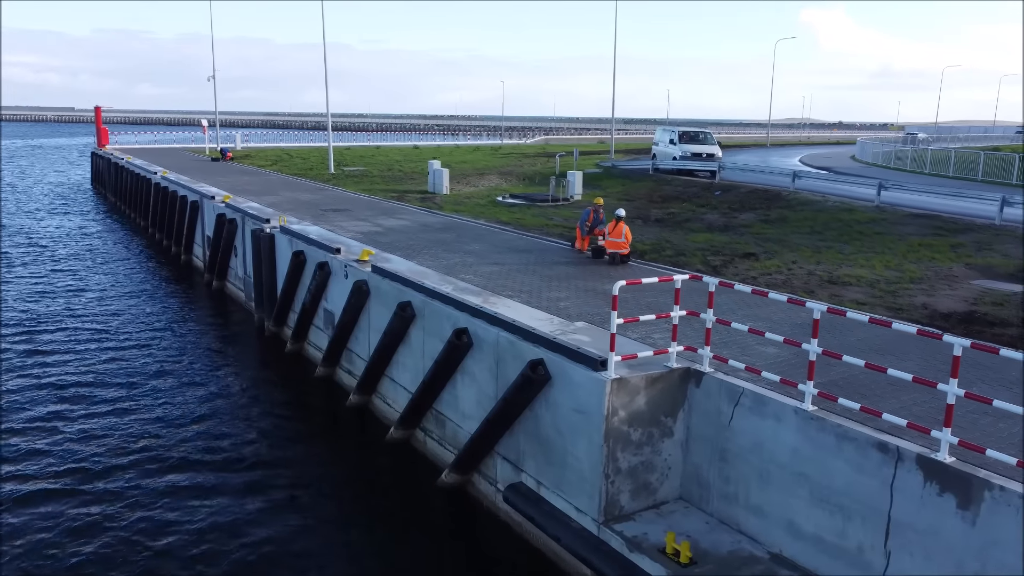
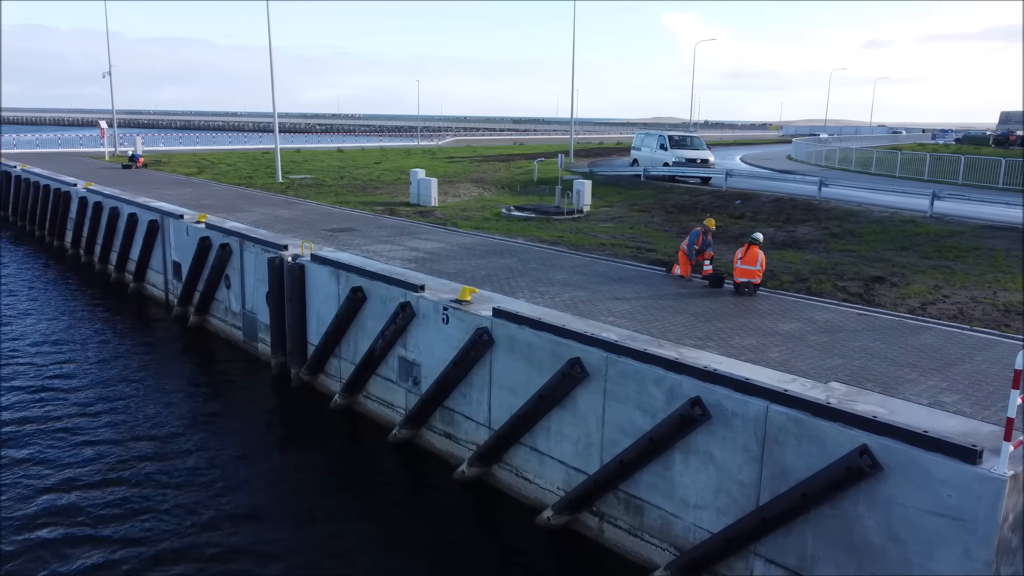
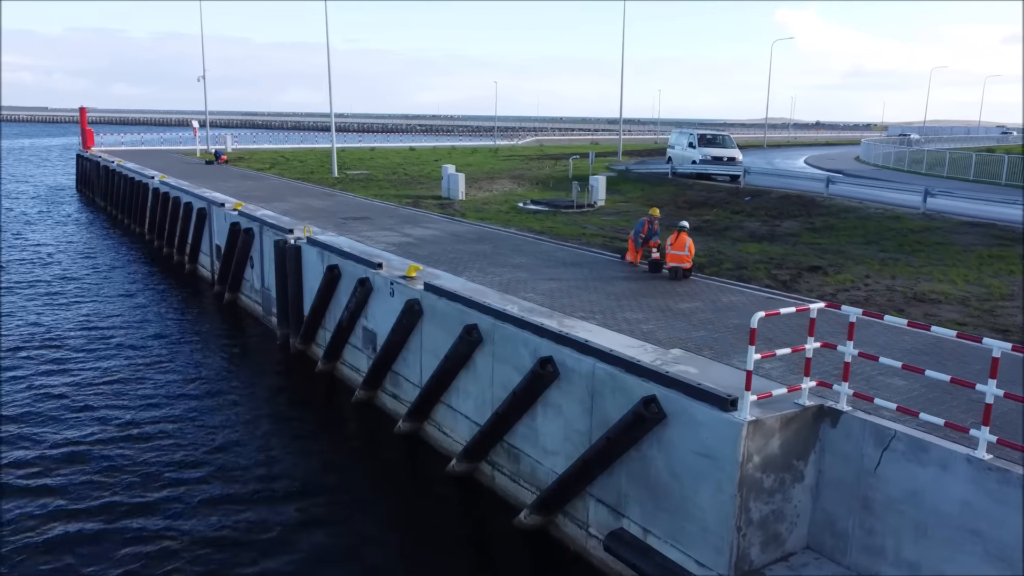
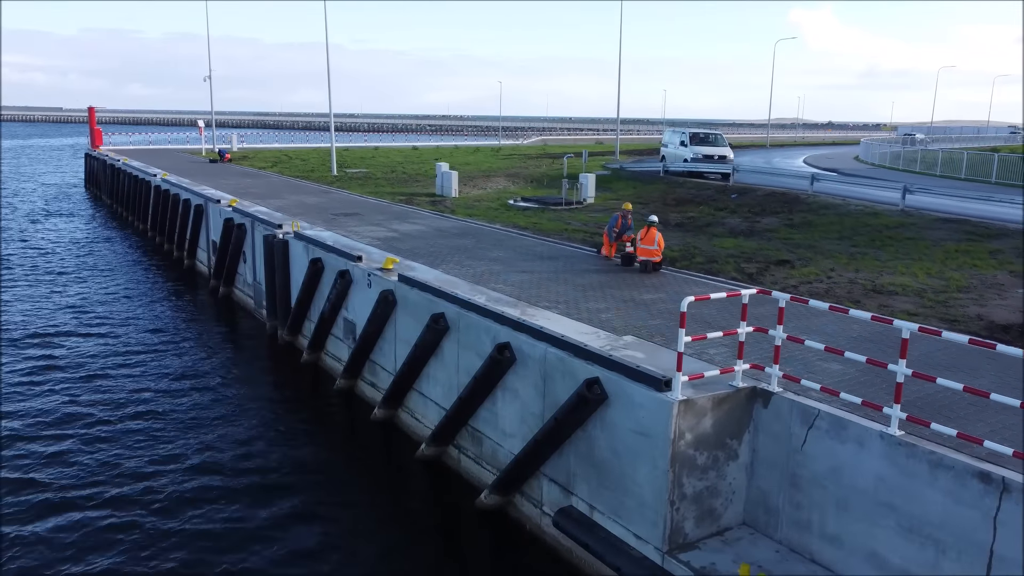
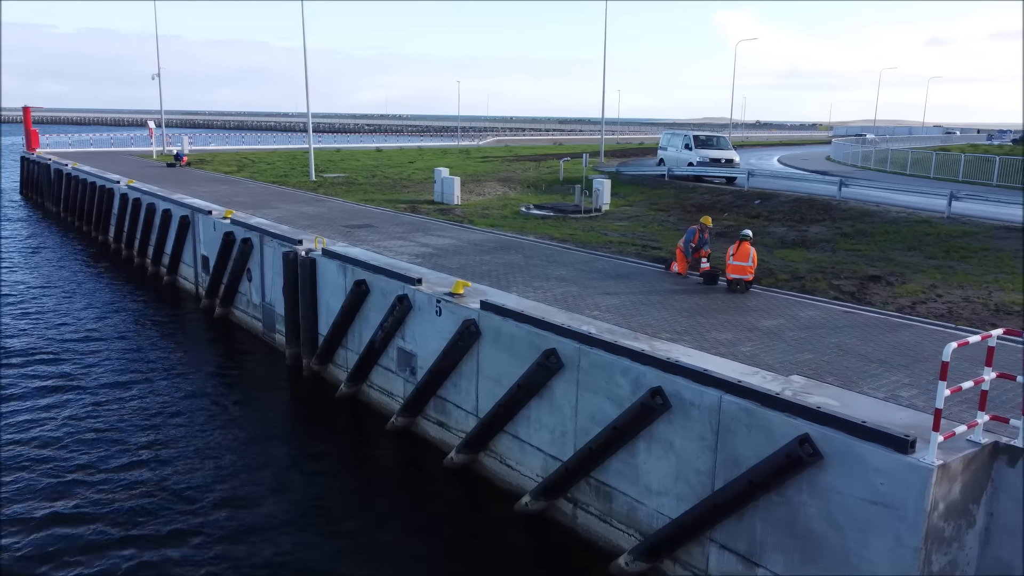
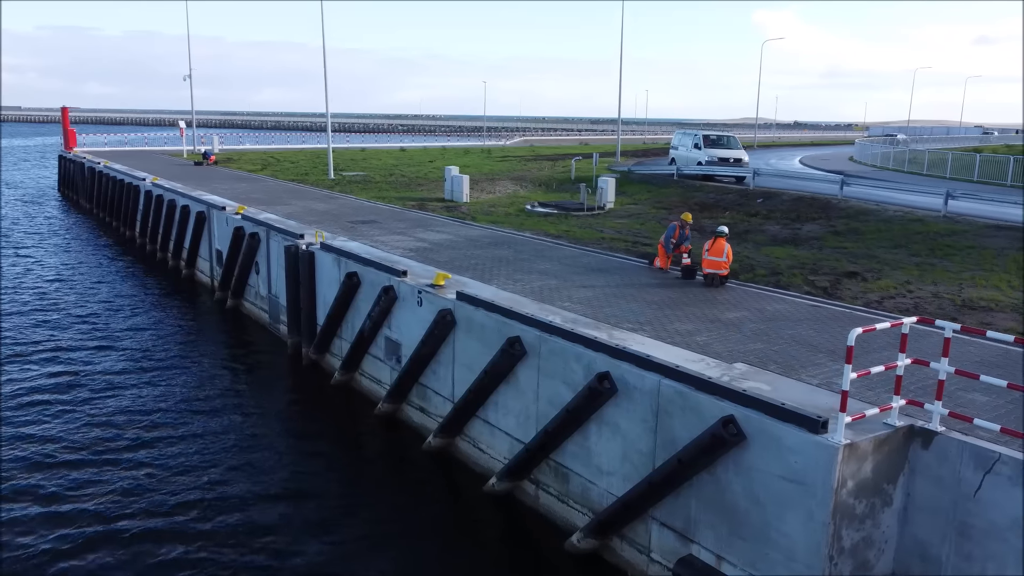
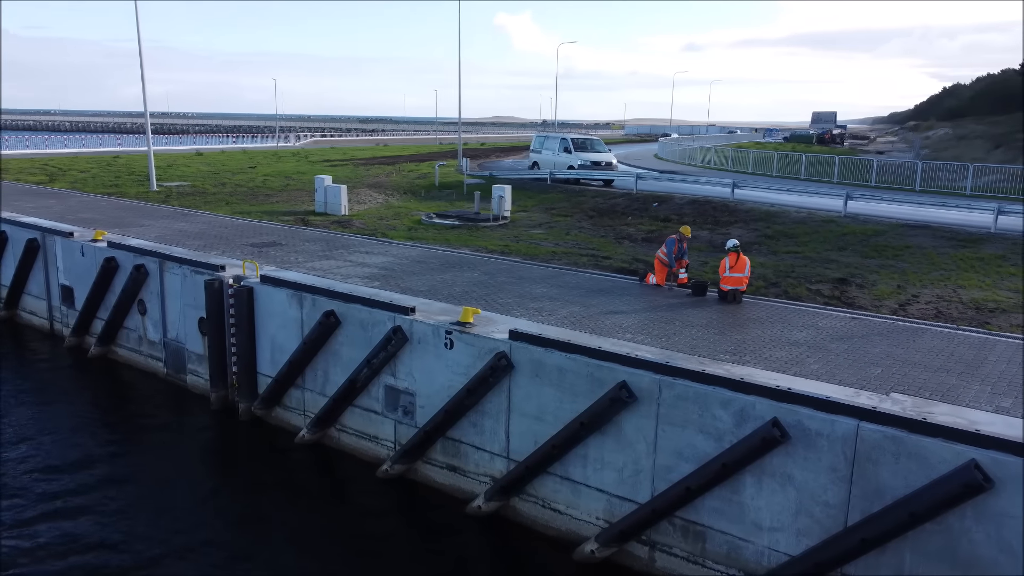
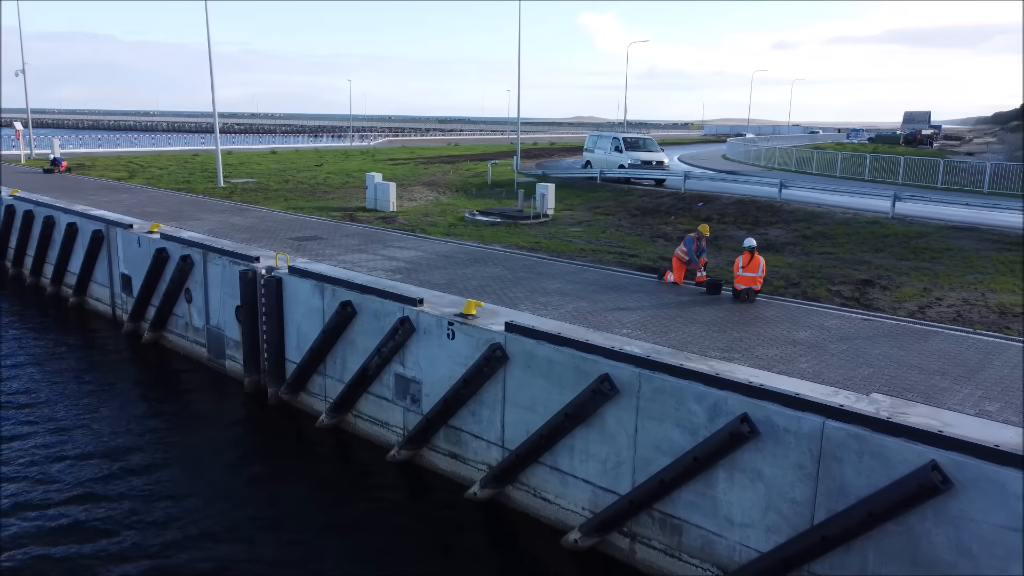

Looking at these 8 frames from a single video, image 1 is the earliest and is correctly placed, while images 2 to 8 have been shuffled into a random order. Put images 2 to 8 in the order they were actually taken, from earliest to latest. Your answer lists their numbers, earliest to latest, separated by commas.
4, 3, 6, 5, 2, 8, 7
